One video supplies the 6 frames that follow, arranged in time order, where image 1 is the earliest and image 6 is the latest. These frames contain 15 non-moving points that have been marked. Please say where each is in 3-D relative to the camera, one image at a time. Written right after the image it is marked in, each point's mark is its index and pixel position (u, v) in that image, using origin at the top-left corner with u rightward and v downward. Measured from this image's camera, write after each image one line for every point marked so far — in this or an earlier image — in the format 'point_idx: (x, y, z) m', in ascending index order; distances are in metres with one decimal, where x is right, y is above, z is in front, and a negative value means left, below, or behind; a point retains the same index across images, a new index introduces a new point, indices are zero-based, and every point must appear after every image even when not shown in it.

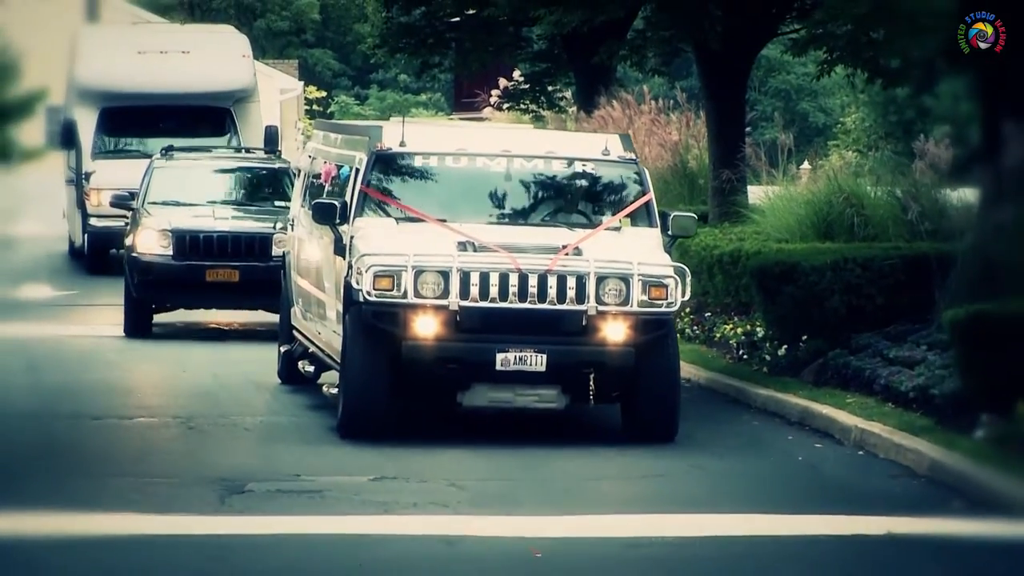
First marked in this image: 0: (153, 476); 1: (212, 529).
0: (-2.0, -1.0, +10.5) m
1: (-1.5, -1.2, +9.4) m
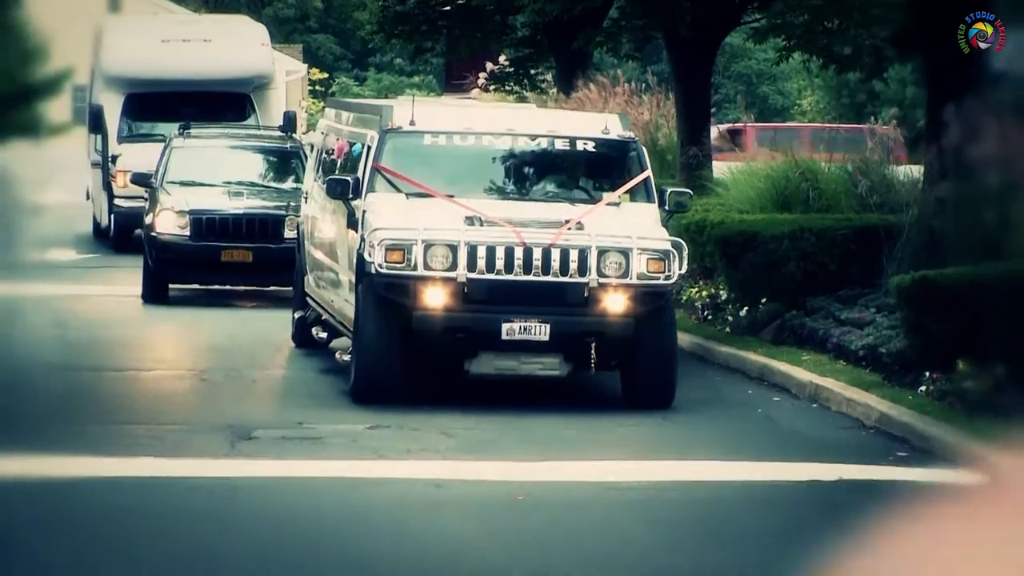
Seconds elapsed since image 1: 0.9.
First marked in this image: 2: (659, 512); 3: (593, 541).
0: (-2.0, -0.8, +11.5) m
1: (-1.6, -1.0, +10.4) m
2: (+0.7, -1.1, +9.7) m
3: (+0.4, -1.2, +9.0) m
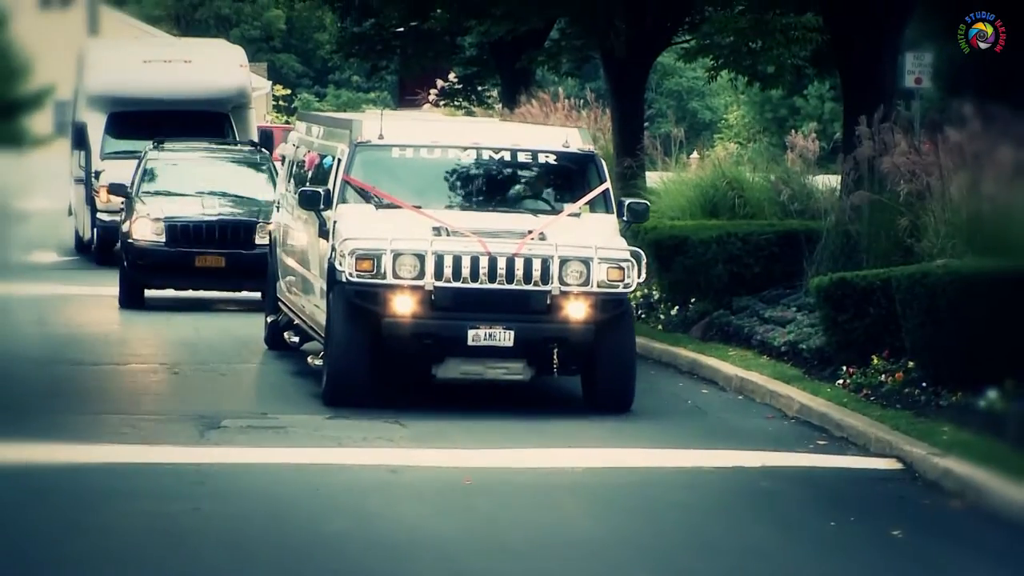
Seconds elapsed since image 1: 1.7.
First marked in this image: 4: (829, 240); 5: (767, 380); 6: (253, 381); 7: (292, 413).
0: (-2.3, -0.8, +12.3) m
1: (-1.9, -1.0, +11.2) m
2: (+0.5, -1.1, +10.6) m
3: (+0.1, -1.2, +9.8) m
4: (+2.8, +0.4, +16.5) m
5: (+1.8, -0.7, +13.4) m
6: (-1.9, -0.7, +14.0) m
7: (-1.4, -0.8, +12.7) m
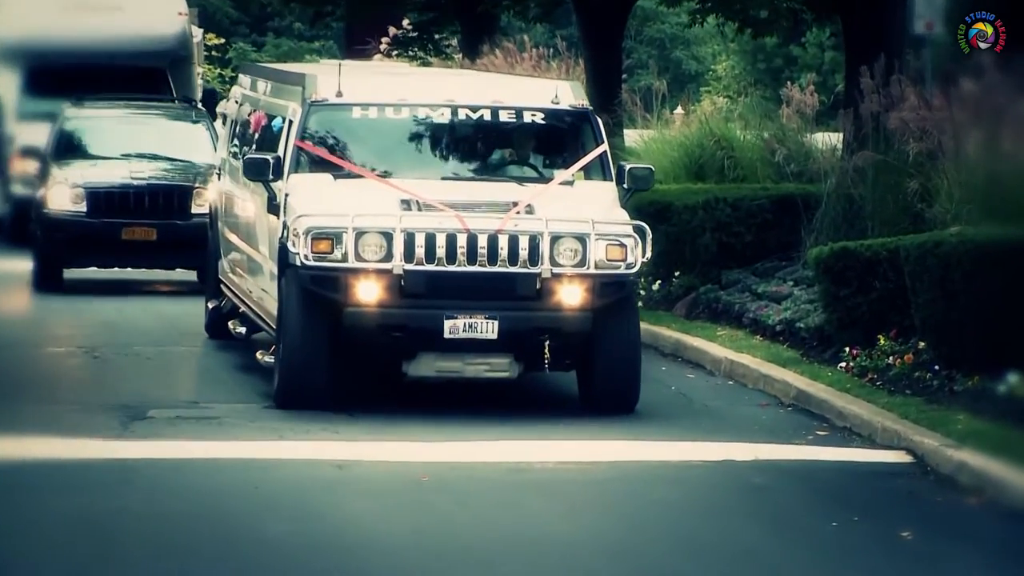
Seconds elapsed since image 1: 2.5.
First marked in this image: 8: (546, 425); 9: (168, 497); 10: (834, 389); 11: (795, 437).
0: (-2.5, -0.7, +11.1) m
1: (-2.0, -0.8, +10.0) m
2: (+0.3, -1.0, +9.4) m
3: (0.0, -1.1, +8.6) m
4: (+2.5, +0.6, +15.3) m
5: (+1.6, -0.5, +12.2) m
6: (-2.1, -0.5, +12.7) m
7: (-1.7, -0.7, +11.4) m
8: (+0.2, -0.8, +11.0) m
9: (-1.6, -1.0, +9.0) m
10: (+1.9, -0.6, +11.3) m
11: (+1.6, -0.8, +10.6) m
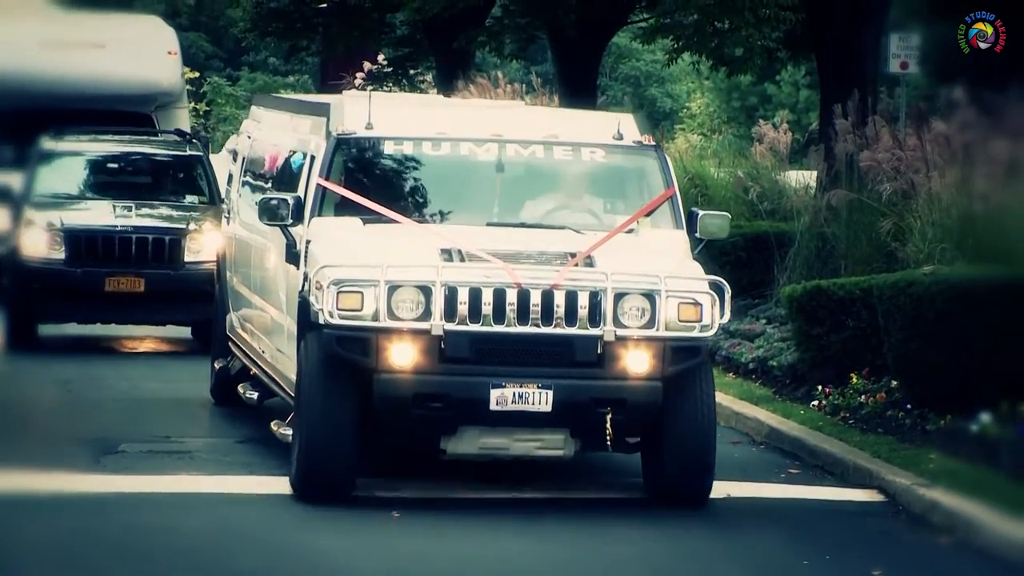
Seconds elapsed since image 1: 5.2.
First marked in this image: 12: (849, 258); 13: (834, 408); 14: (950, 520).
0: (-2.7, -0.9, +10.9) m
1: (-2.2, -1.0, +9.8) m
2: (+0.2, -1.2, +9.3) m
3: (-0.1, -1.3, +8.6) m
4: (+2.2, +0.4, +15.3) m
5: (+1.4, -0.7, +12.2) m
6: (-2.3, -0.7, +12.6) m
7: (-1.8, -0.9, +11.3) m
8: (0.0, -1.0, +10.9) m
9: (-1.7, -1.1, +8.9) m
10: (+1.7, -0.8, +11.3) m
11: (+1.4, -1.0, +10.6) m
12: (+2.5, +0.2, +14.7) m
13: (+1.9, -0.7, +11.8) m
14: (+2.1, -1.1, +9.4) m
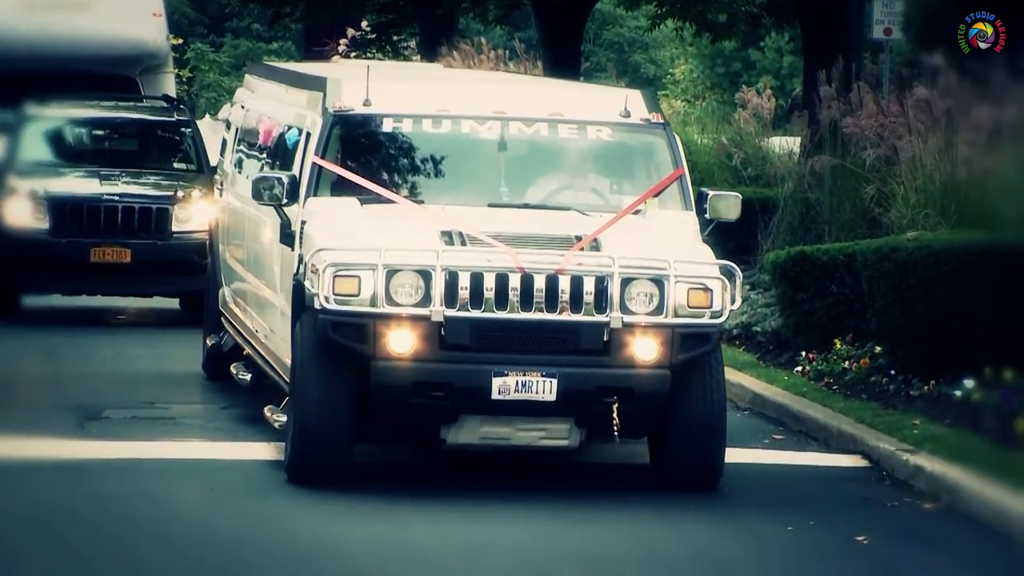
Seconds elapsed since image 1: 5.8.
0: (-2.8, -0.7, +10.9) m
1: (-2.3, -0.9, +9.9) m
2: (+0.1, -1.0, +9.3) m
3: (-0.2, -1.1, +8.6) m
4: (+2.1, +0.7, +15.3) m
5: (+1.3, -0.5, +12.3) m
6: (-2.4, -0.5, +12.6) m
7: (-1.9, -0.7, +11.3) m
8: (-0.1, -0.8, +11.0) m
9: (-1.8, -1.0, +9.0) m
10: (+1.6, -0.6, +11.3) m
11: (+1.3, -0.8, +10.6) m
12: (+2.4, +0.5, +14.7) m
13: (+1.8, -0.5, +11.8) m
14: (+2.1, -1.0, +9.5) m
